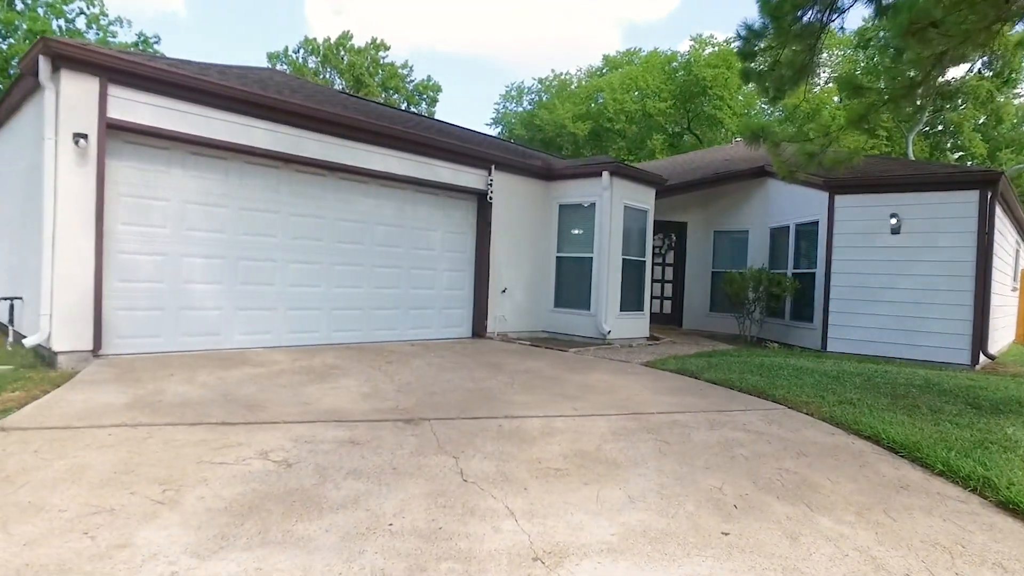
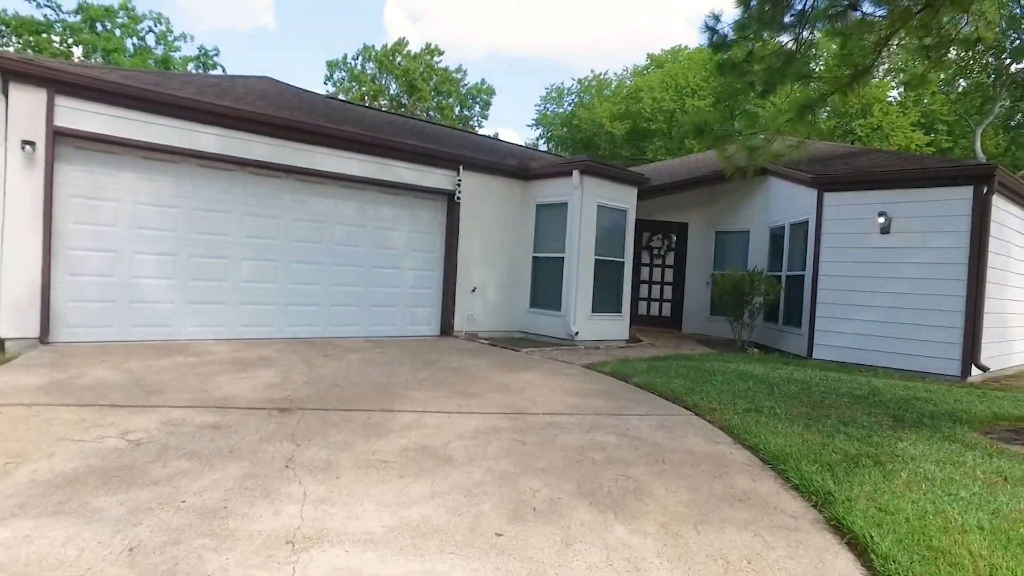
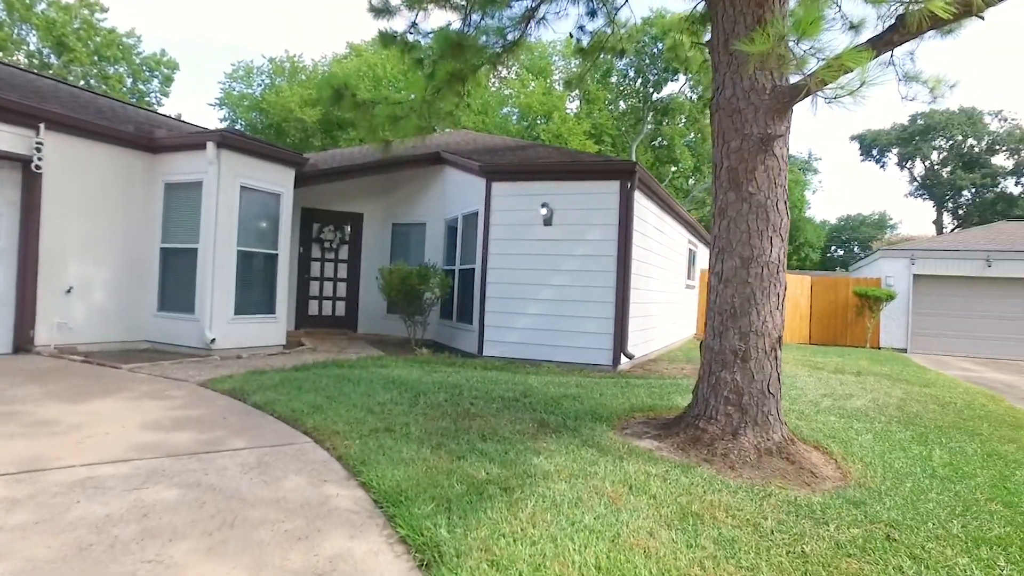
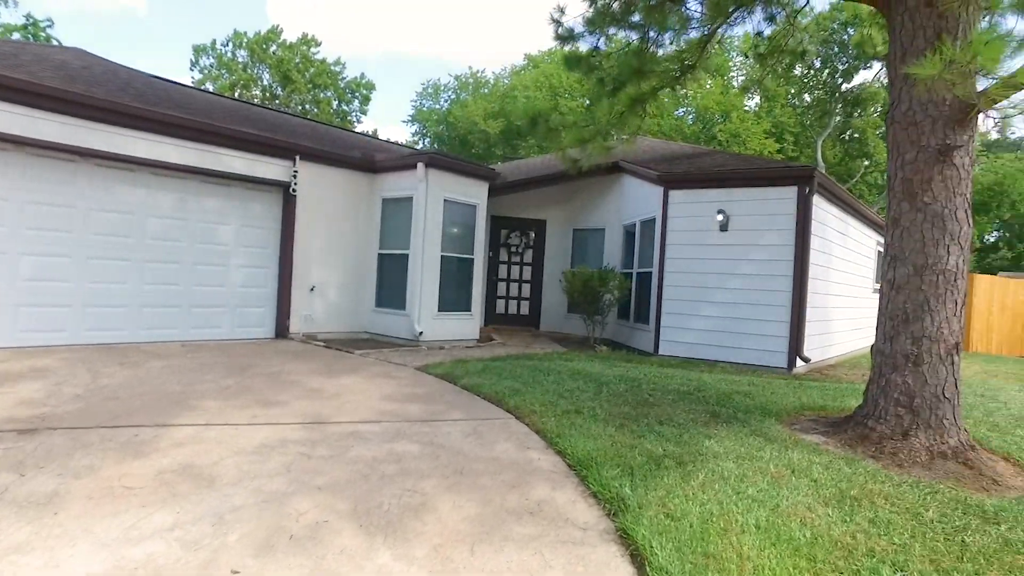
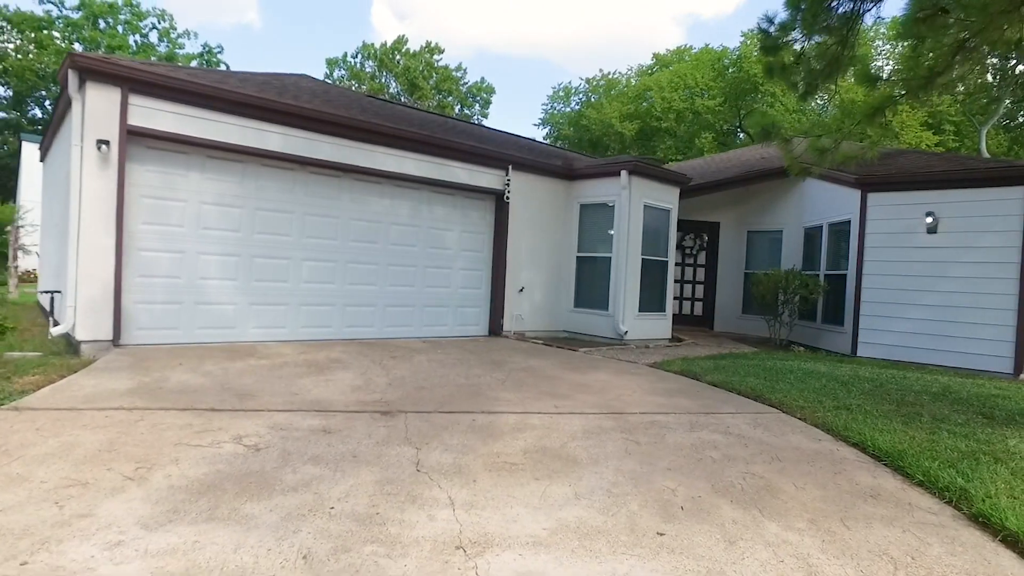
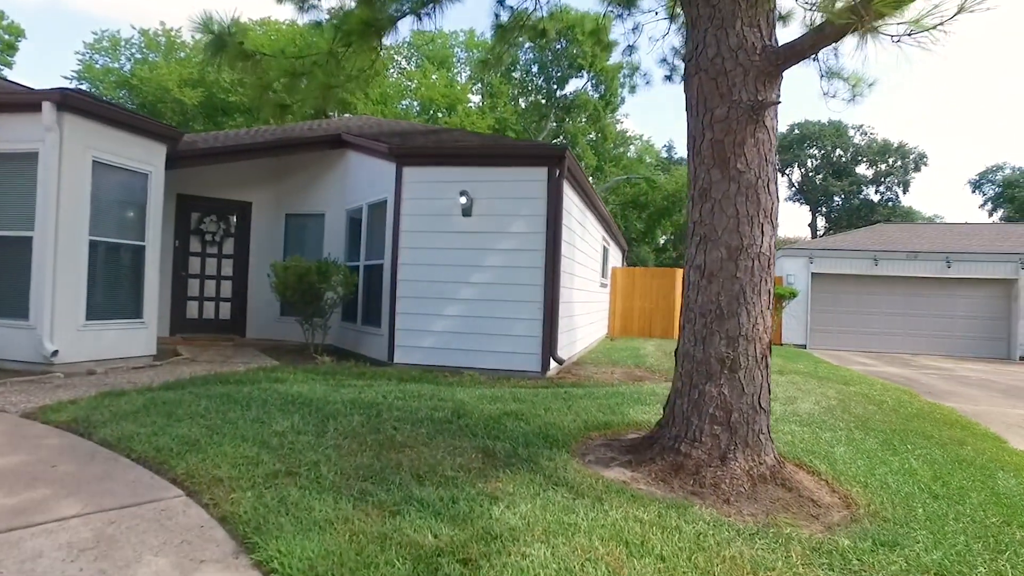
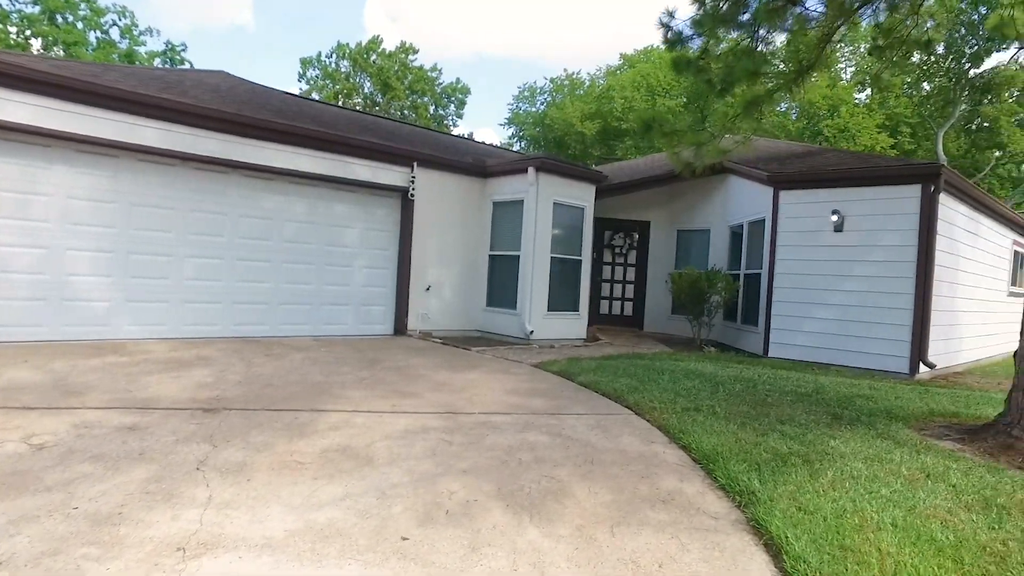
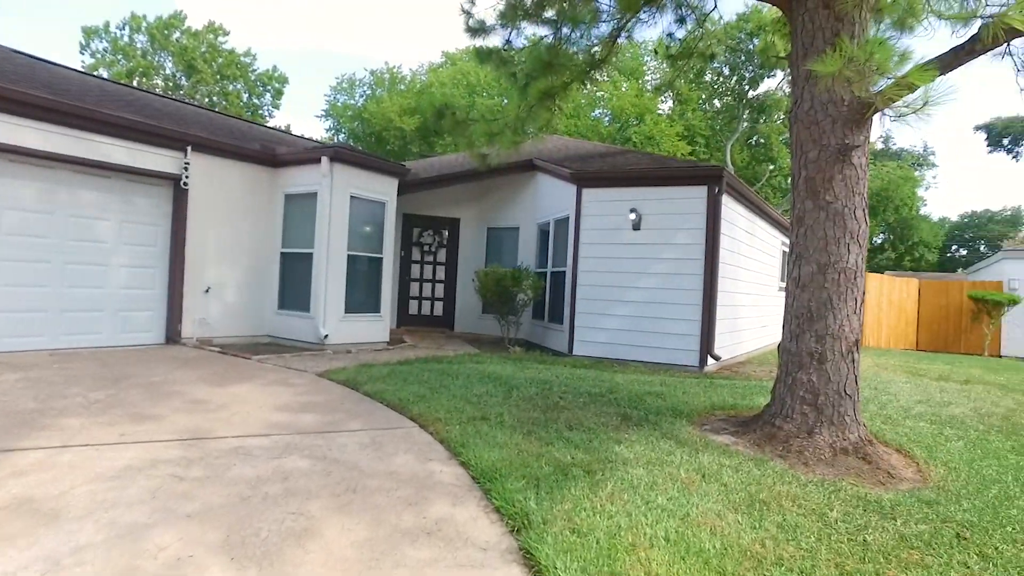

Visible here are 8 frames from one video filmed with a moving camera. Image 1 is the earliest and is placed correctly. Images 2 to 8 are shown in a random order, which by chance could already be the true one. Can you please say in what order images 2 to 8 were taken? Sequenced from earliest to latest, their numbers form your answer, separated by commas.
5, 2, 7, 4, 8, 3, 6
